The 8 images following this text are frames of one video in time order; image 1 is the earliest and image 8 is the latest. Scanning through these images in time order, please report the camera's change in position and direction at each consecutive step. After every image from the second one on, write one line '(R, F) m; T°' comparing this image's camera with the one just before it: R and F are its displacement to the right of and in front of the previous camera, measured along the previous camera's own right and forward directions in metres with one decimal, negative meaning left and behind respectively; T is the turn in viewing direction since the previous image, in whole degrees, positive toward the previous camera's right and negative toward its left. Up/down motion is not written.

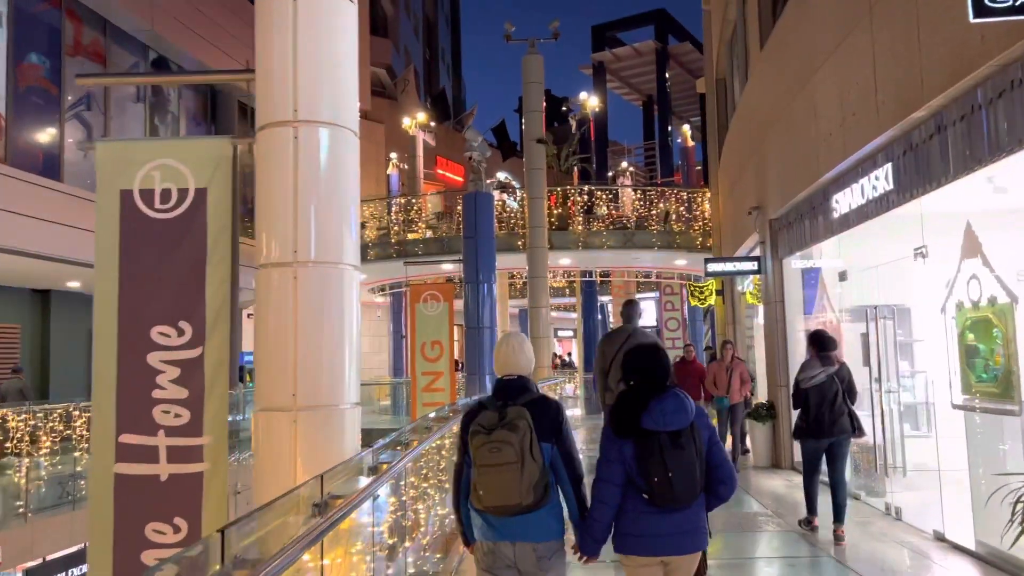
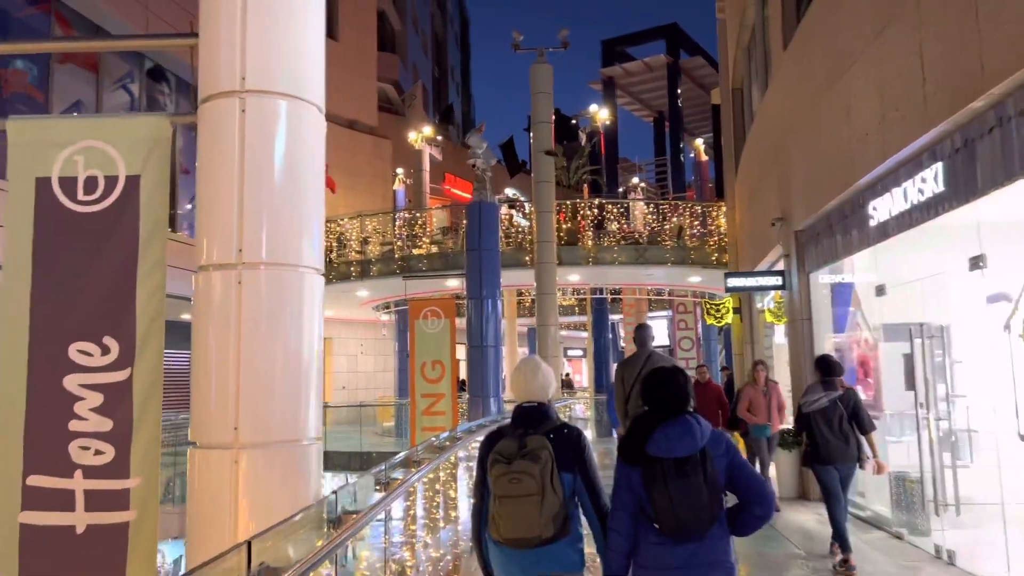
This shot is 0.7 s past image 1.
(0.0, +0.7) m; -1°
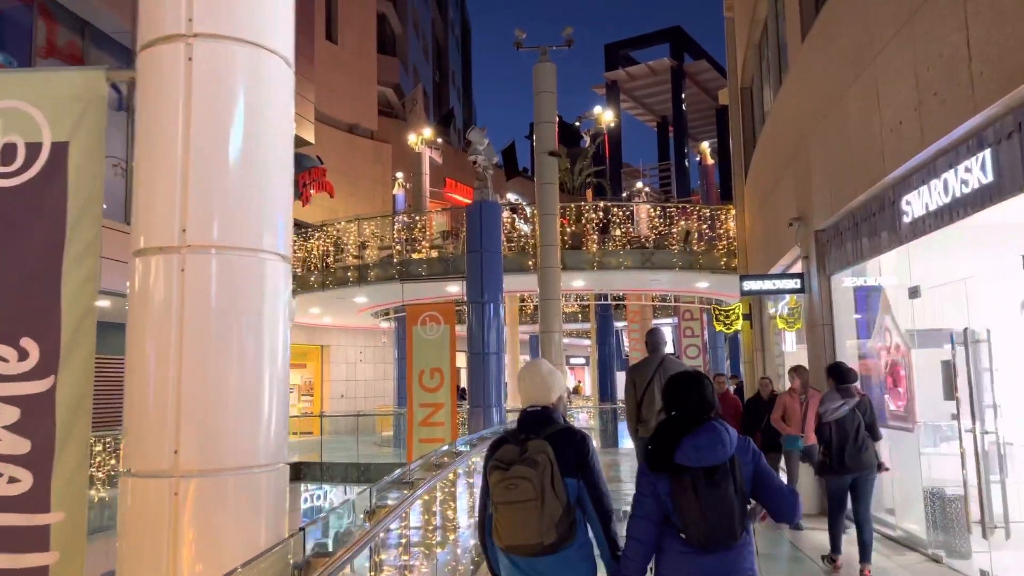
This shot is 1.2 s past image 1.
(0.0, +0.5) m; 0°
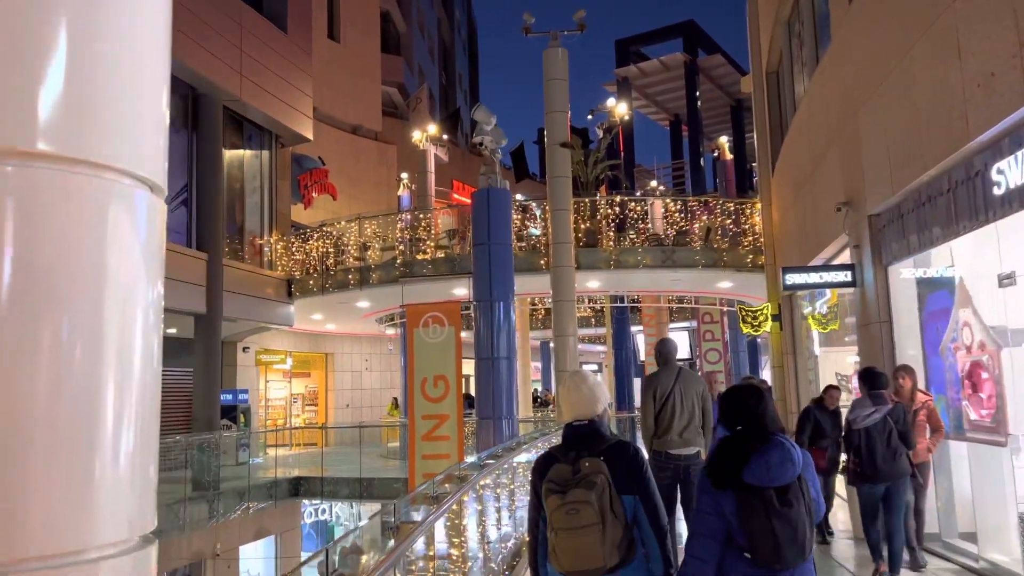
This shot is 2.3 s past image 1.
(0.0, +1.0) m; -1°
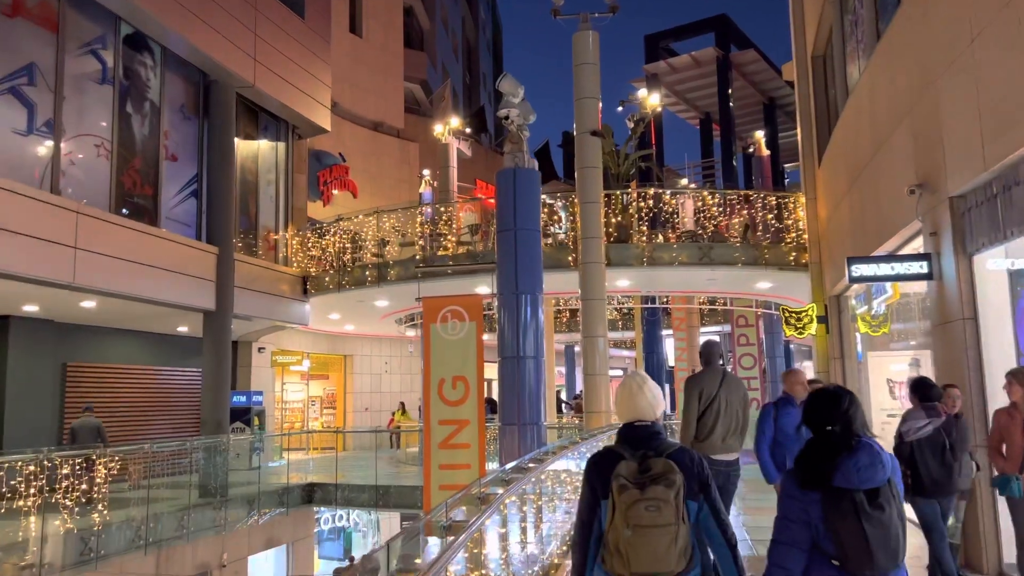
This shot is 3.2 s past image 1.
(-0.1, +0.9) m; -2°
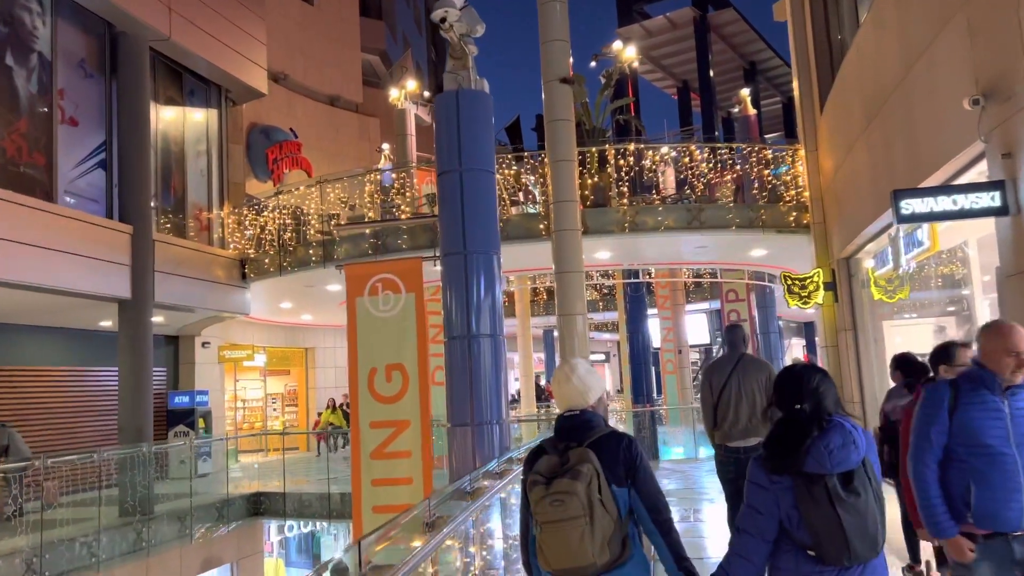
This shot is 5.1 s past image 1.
(+0.2, +1.7) m; +1°
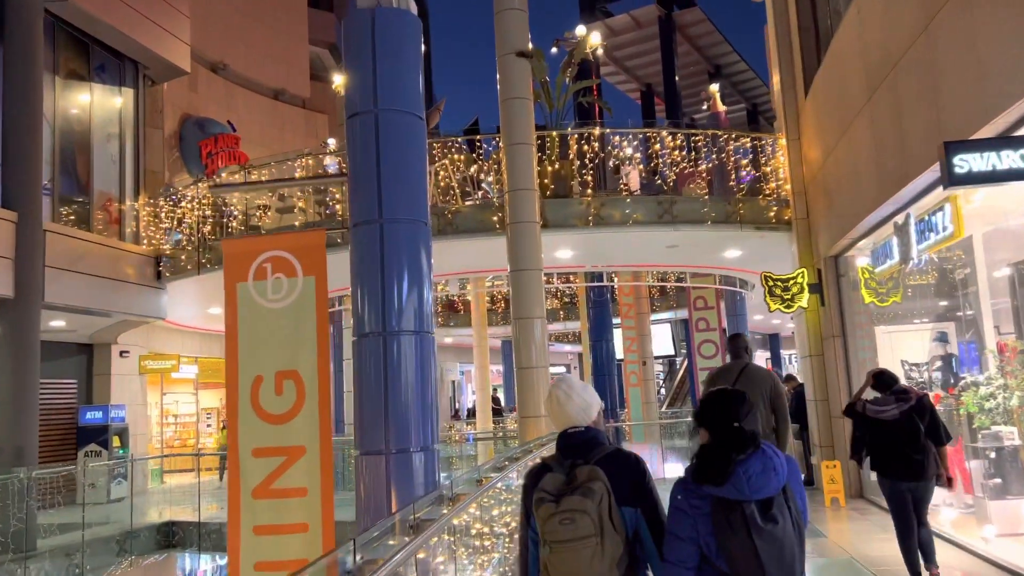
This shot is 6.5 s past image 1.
(+0.2, +1.4) m; +3°
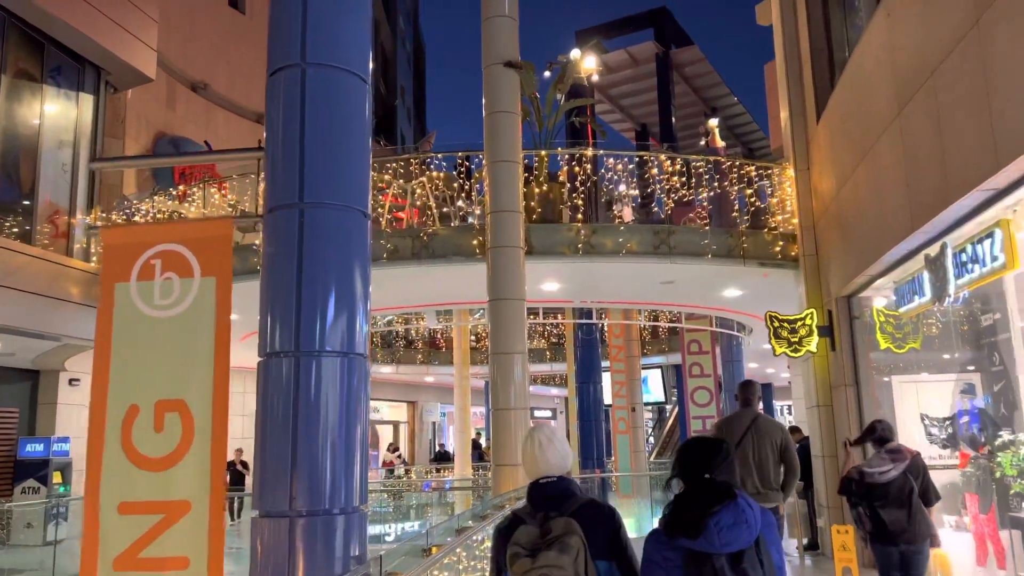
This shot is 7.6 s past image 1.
(+0.1, +1.0) m; +1°
